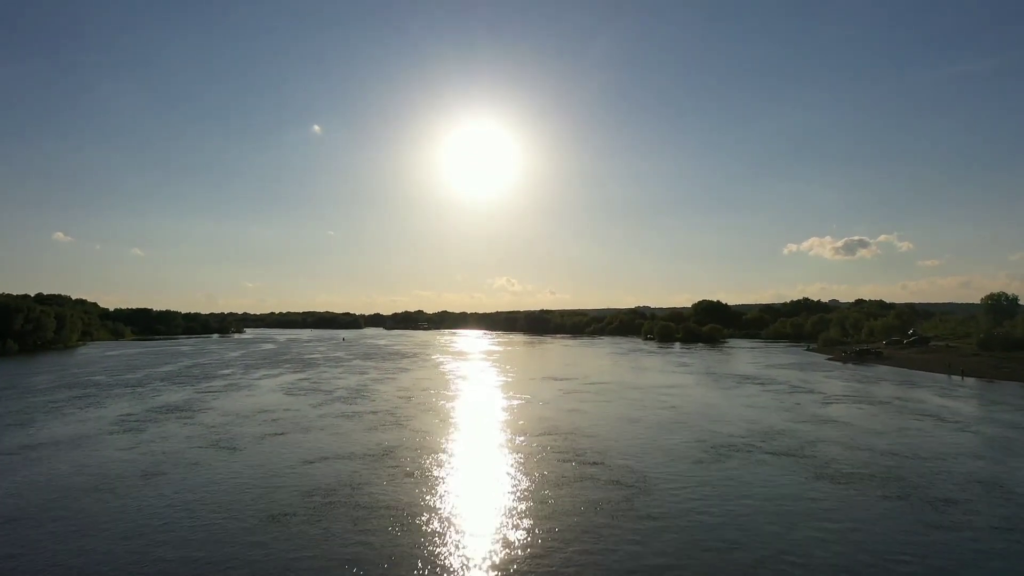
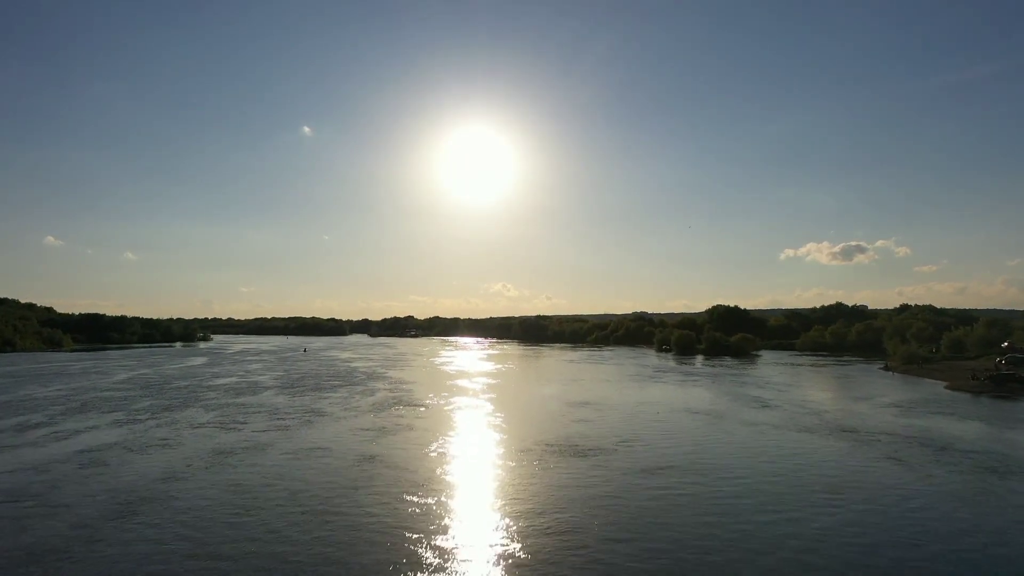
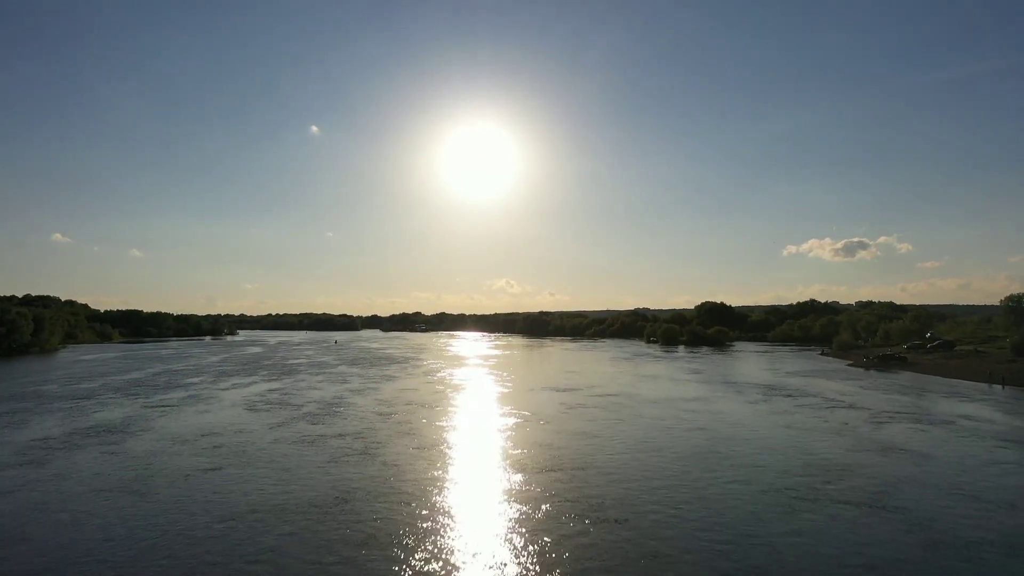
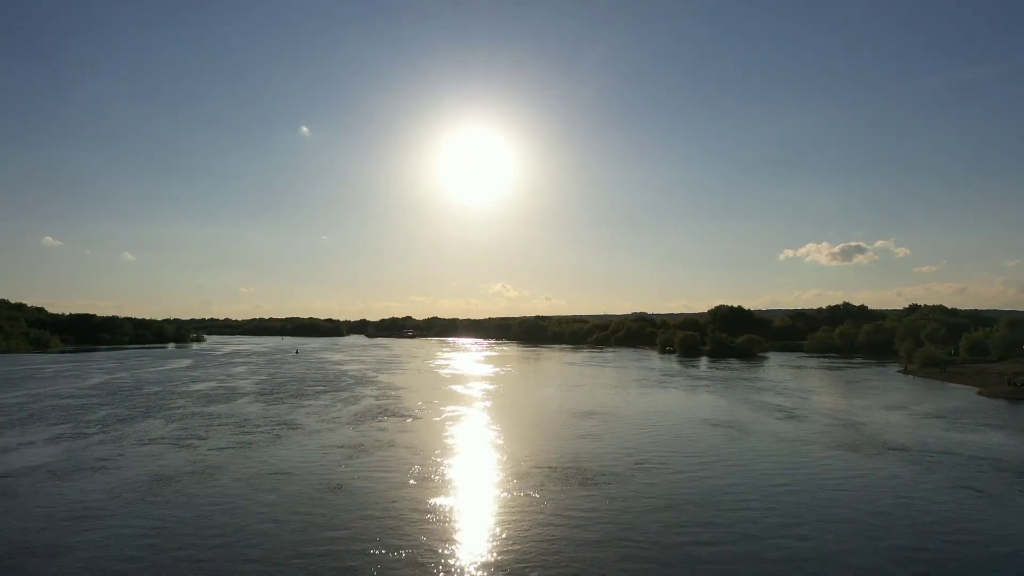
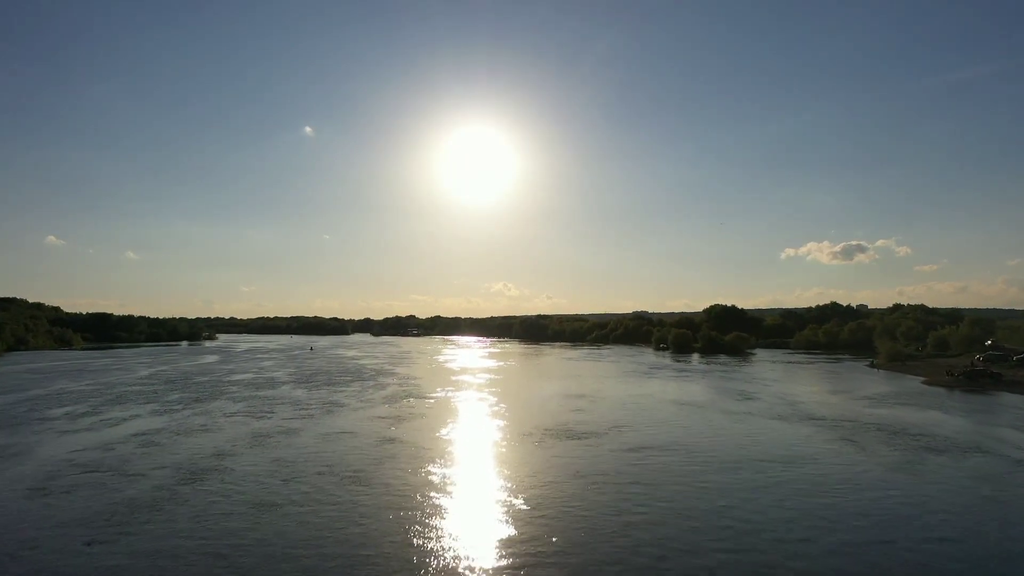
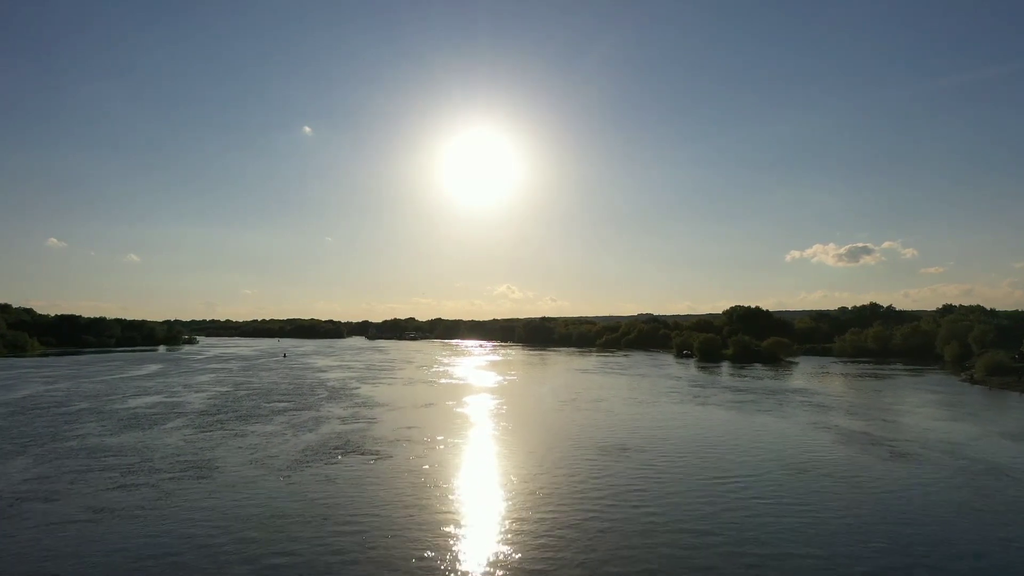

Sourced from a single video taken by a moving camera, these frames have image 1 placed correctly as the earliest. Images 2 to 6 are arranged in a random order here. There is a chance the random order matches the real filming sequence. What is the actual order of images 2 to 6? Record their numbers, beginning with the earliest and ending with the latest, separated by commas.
3, 5, 2, 4, 6
